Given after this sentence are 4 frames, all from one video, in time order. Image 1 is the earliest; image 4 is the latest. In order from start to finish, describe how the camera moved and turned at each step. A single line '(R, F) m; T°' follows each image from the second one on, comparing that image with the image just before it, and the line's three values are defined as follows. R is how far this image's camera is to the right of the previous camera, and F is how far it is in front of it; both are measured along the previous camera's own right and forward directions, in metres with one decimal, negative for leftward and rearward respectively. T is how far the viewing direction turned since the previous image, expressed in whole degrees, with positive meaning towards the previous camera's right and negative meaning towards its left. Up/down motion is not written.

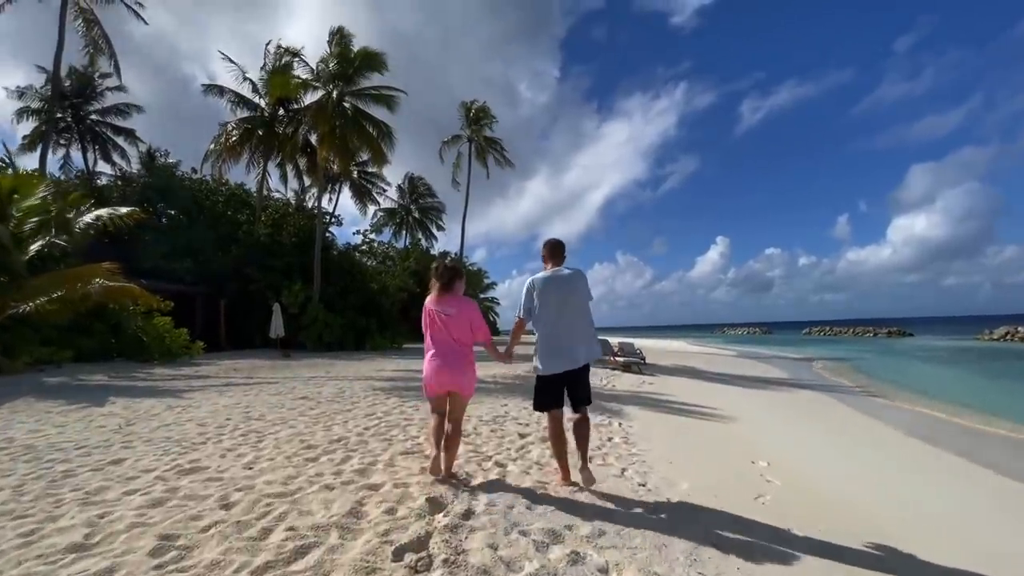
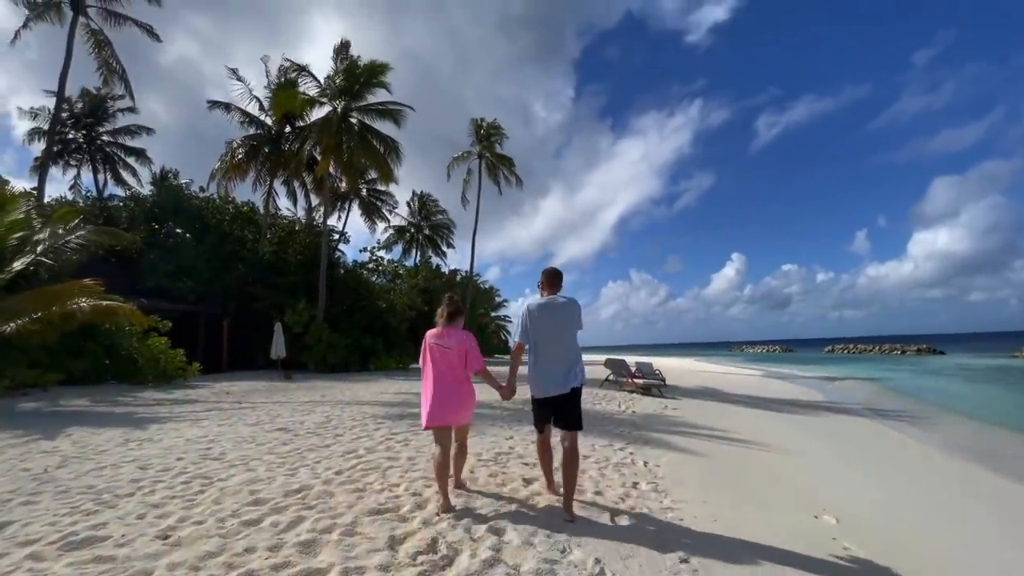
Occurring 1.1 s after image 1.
(+0.1, +1.0) m; -2°
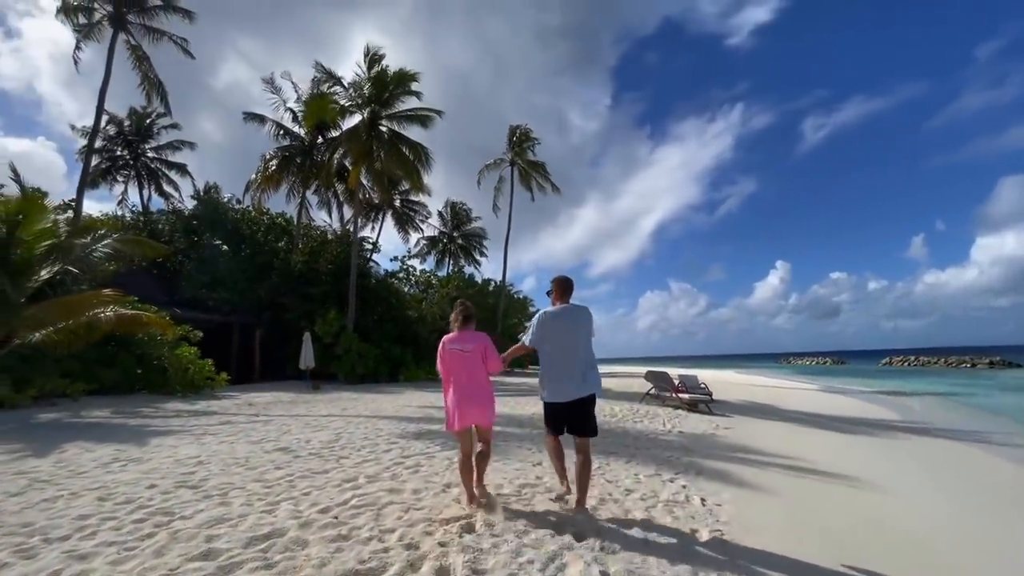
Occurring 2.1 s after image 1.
(+0.1, +0.9) m; -4°
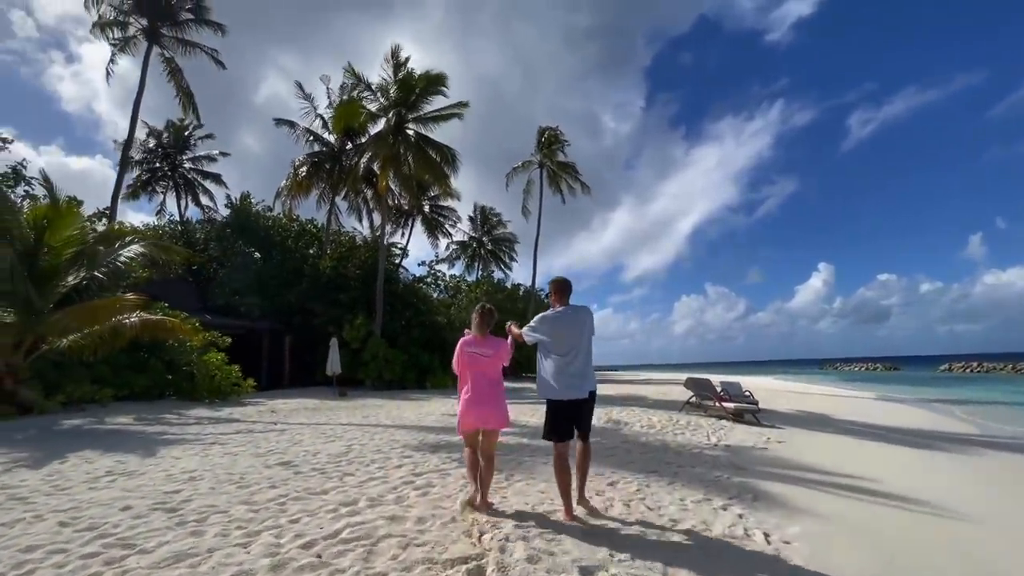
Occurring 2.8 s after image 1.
(+0.1, +0.7) m; -4°
